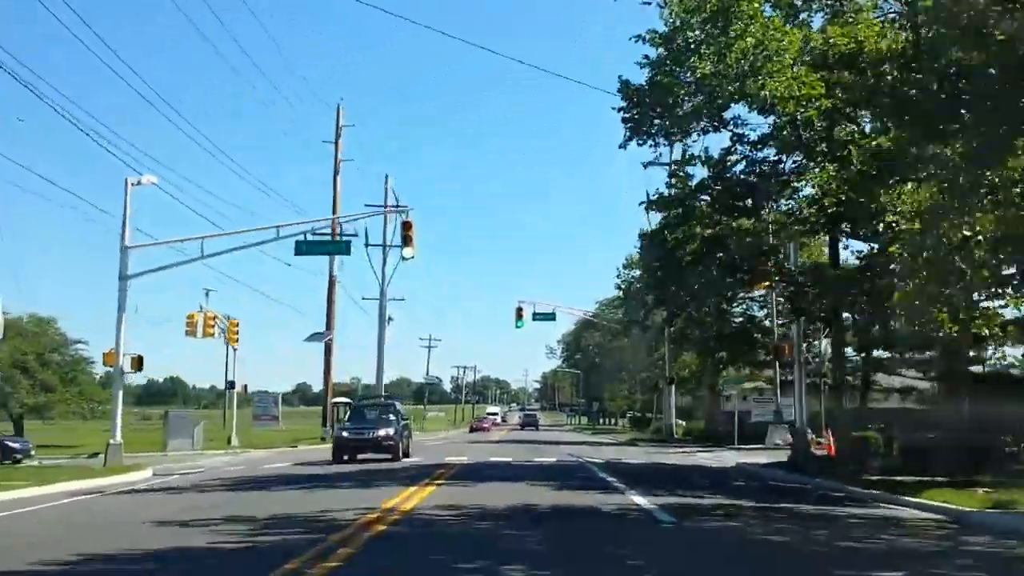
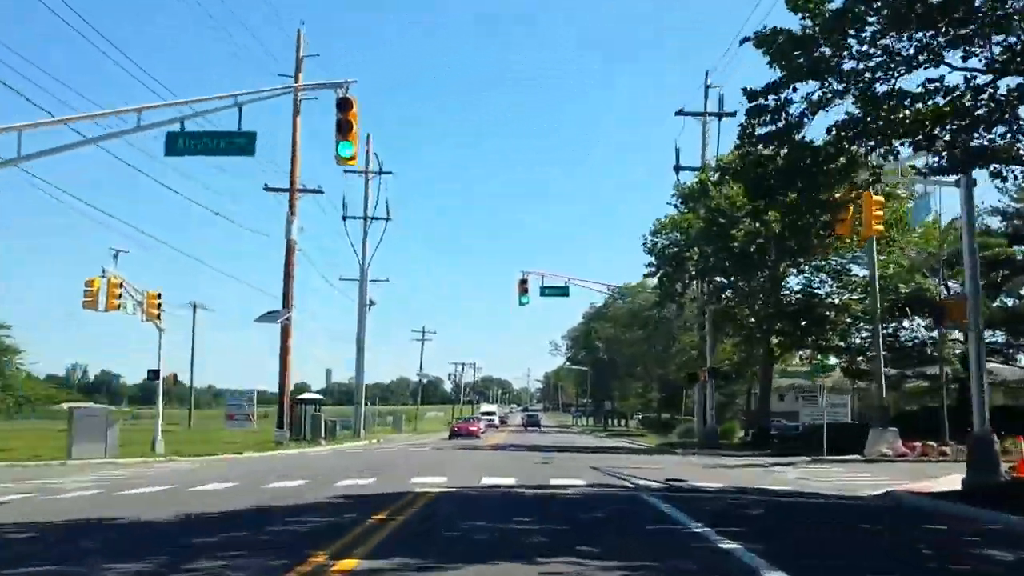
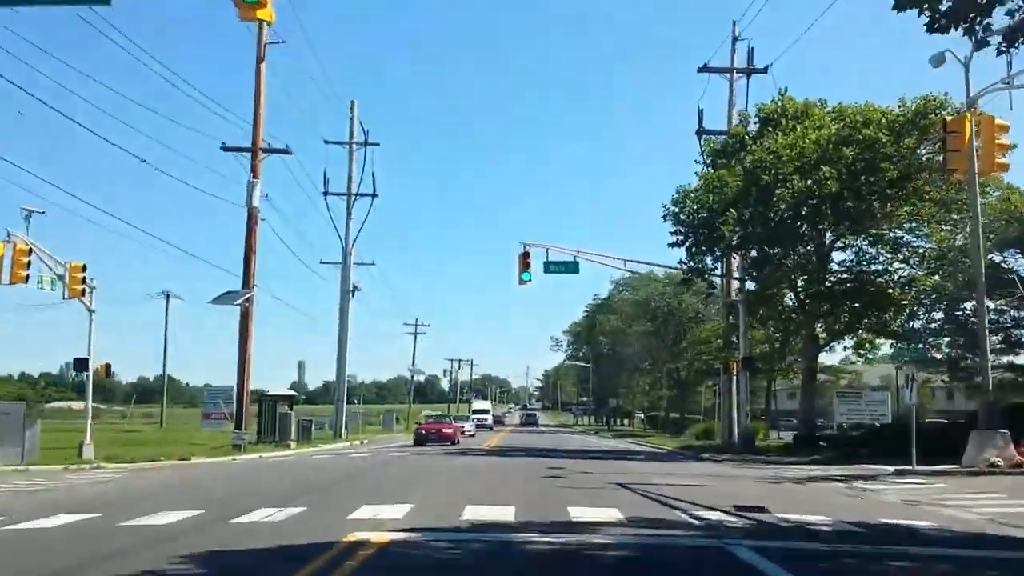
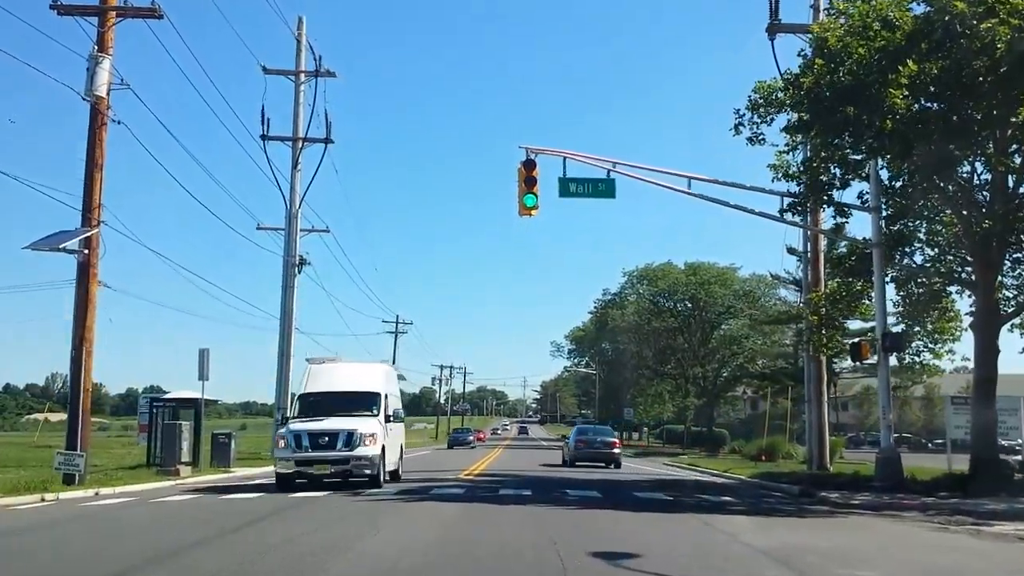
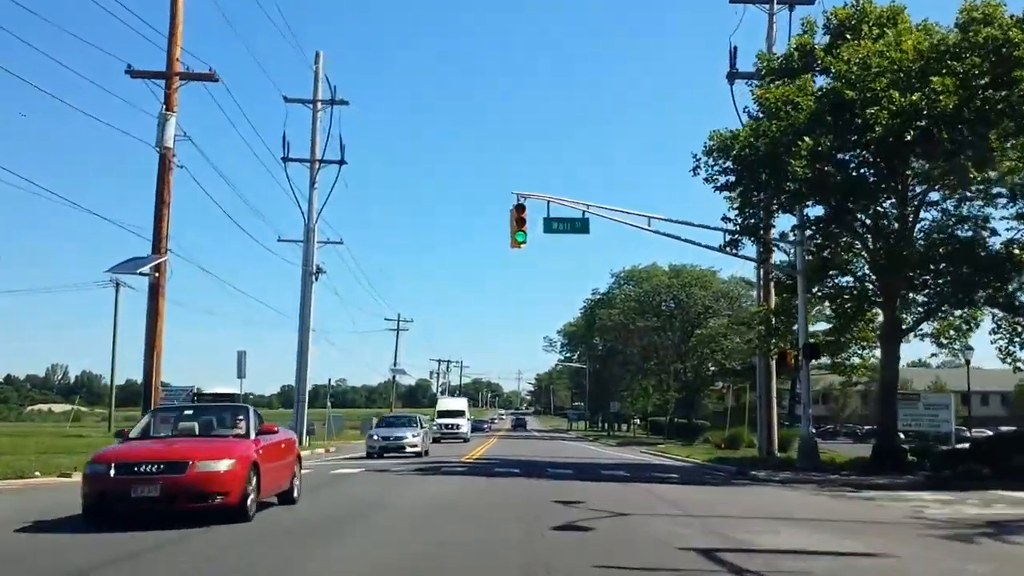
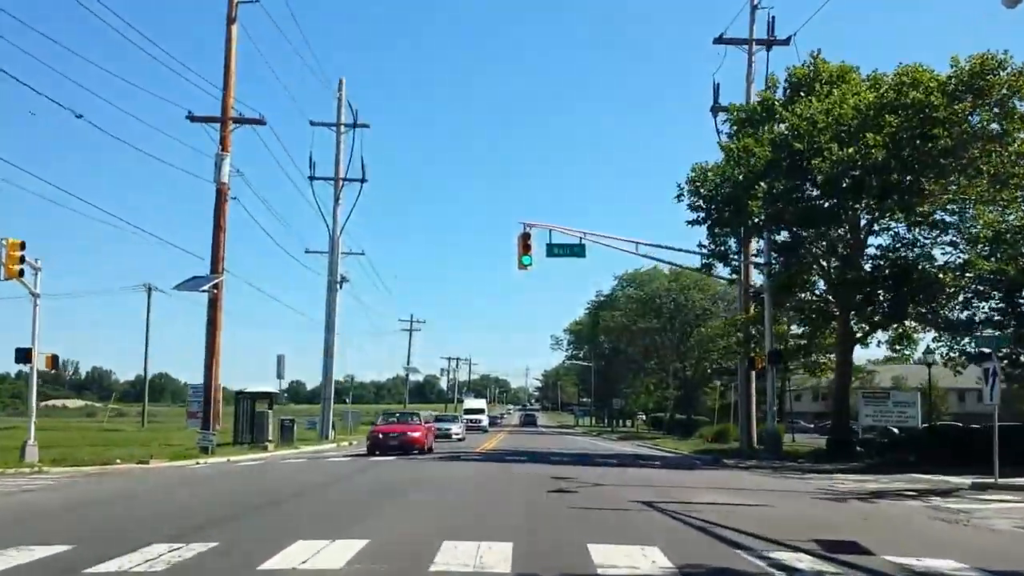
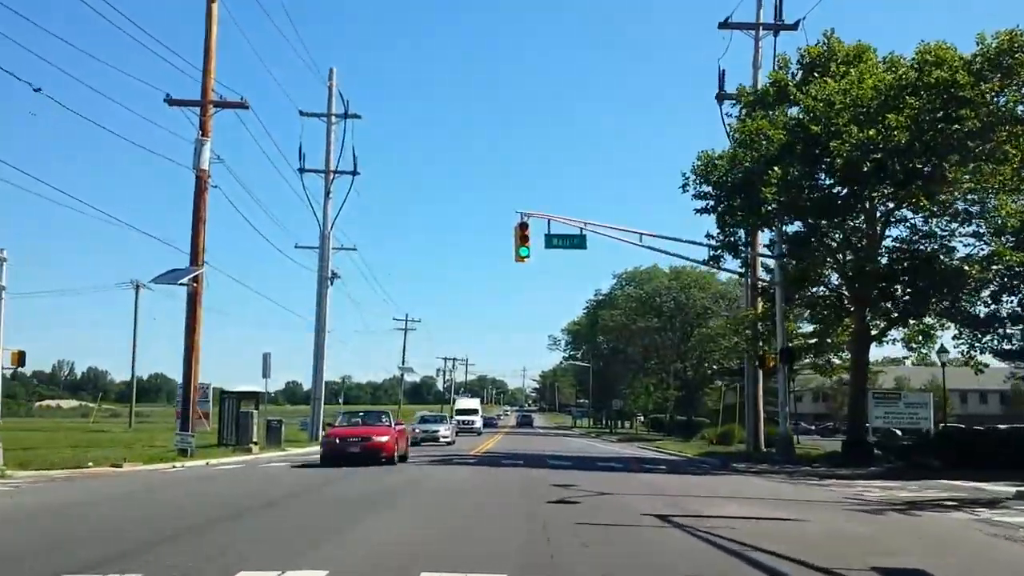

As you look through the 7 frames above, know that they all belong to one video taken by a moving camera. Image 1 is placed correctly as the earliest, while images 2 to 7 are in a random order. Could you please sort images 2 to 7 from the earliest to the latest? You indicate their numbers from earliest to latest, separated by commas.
2, 3, 6, 7, 5, 4
